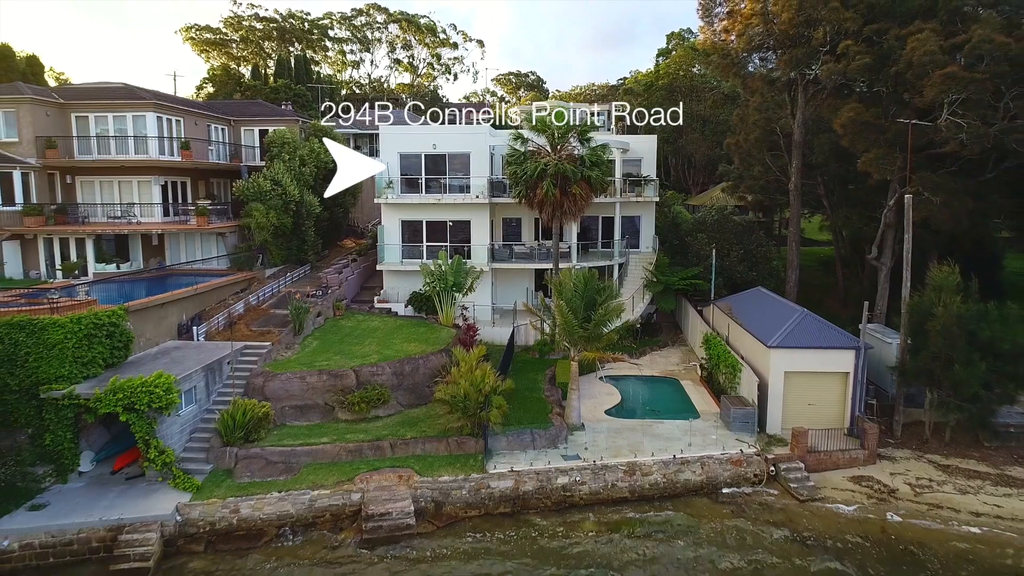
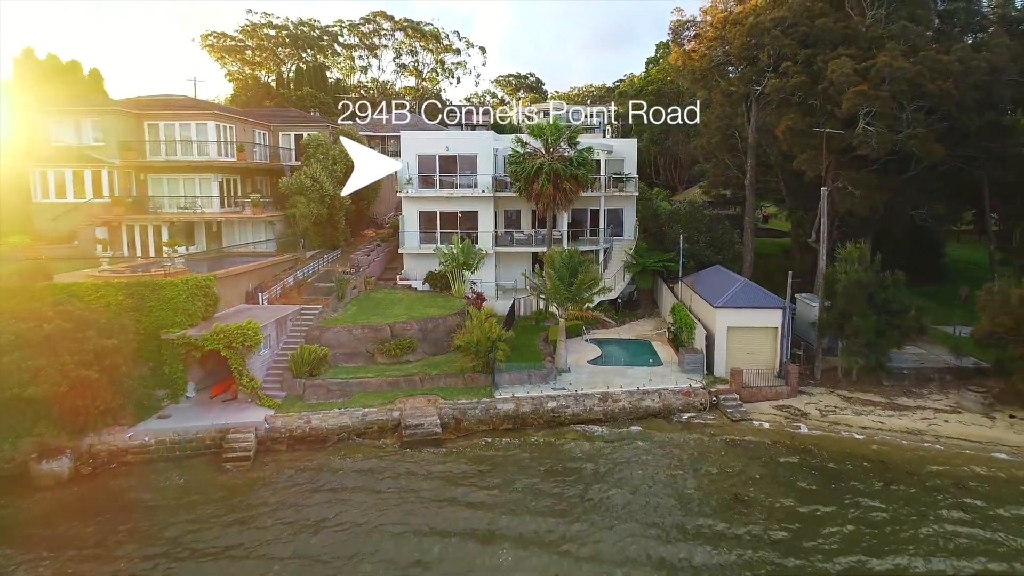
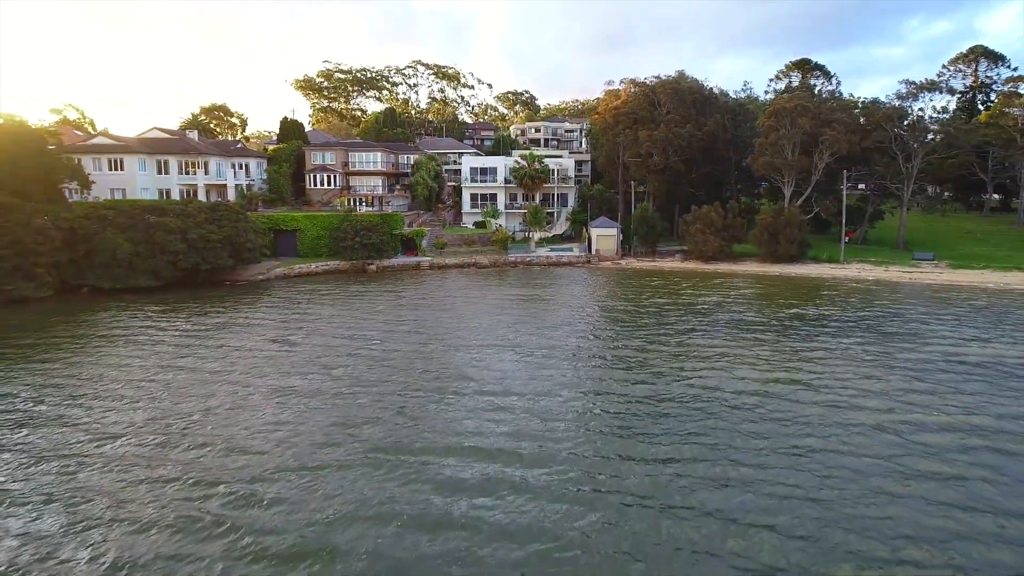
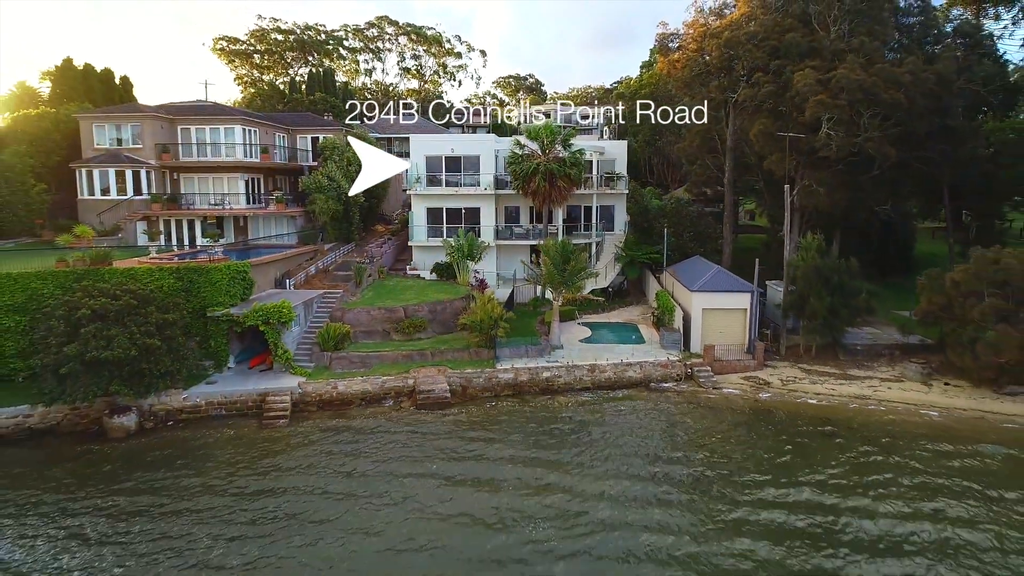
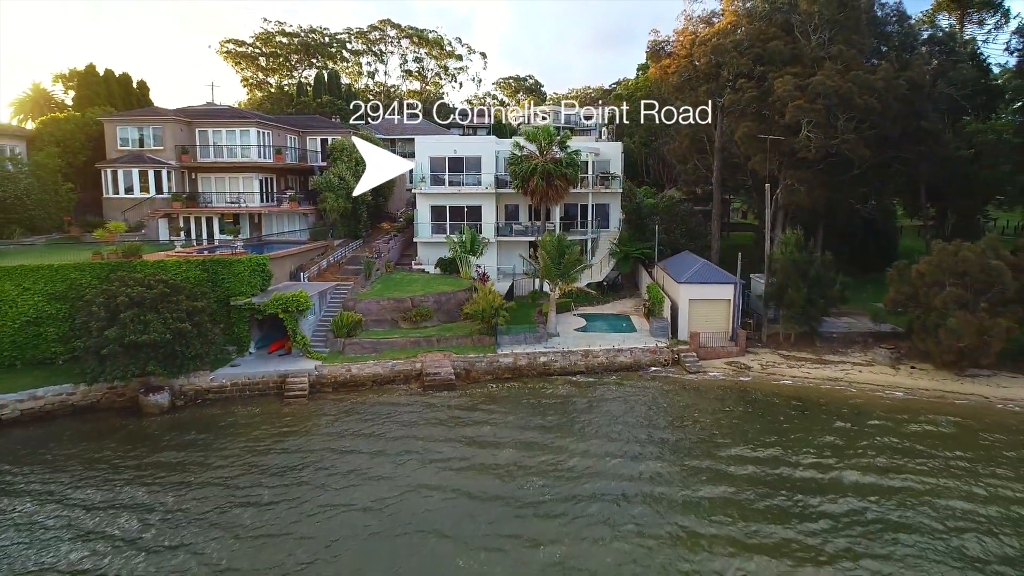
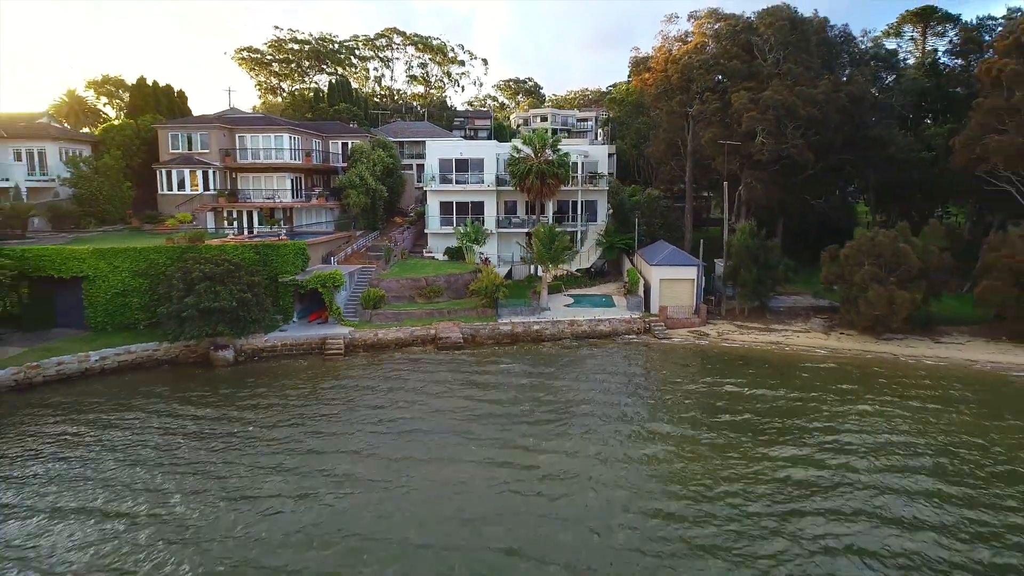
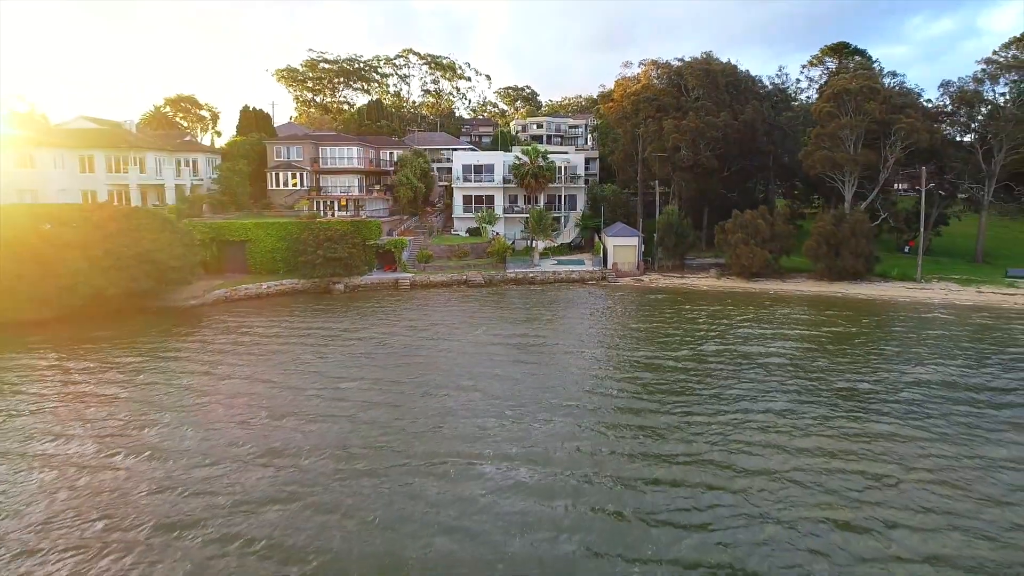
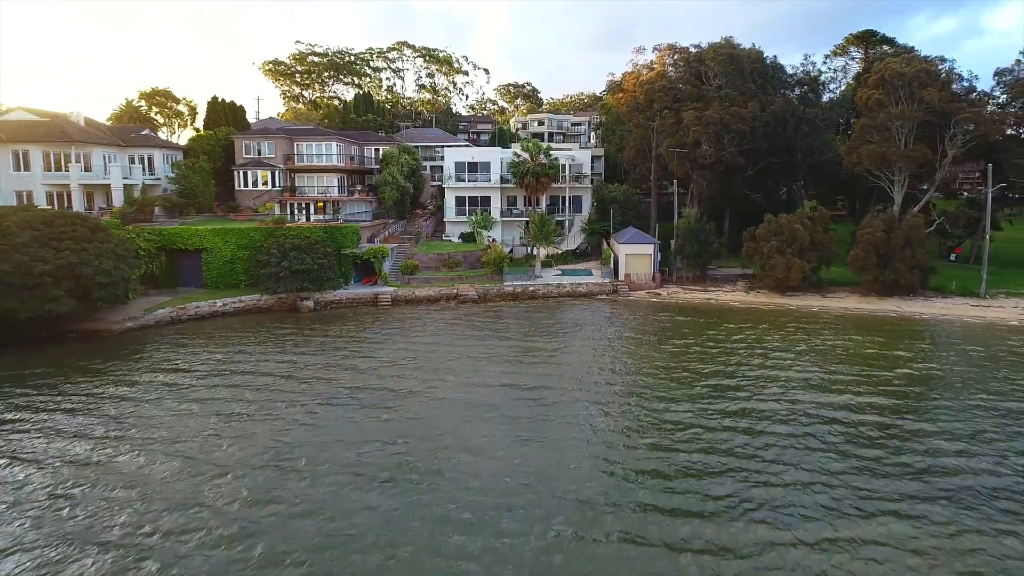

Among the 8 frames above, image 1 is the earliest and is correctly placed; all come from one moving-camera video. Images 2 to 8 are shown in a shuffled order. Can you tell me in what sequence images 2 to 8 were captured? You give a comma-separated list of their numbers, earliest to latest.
2, 4, 5, 6, 8, 7, 3
